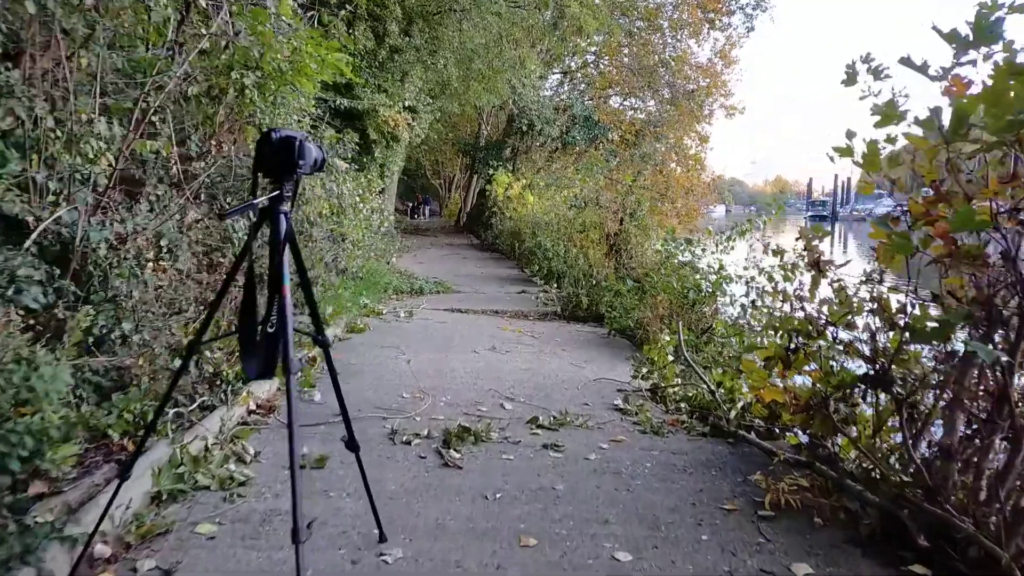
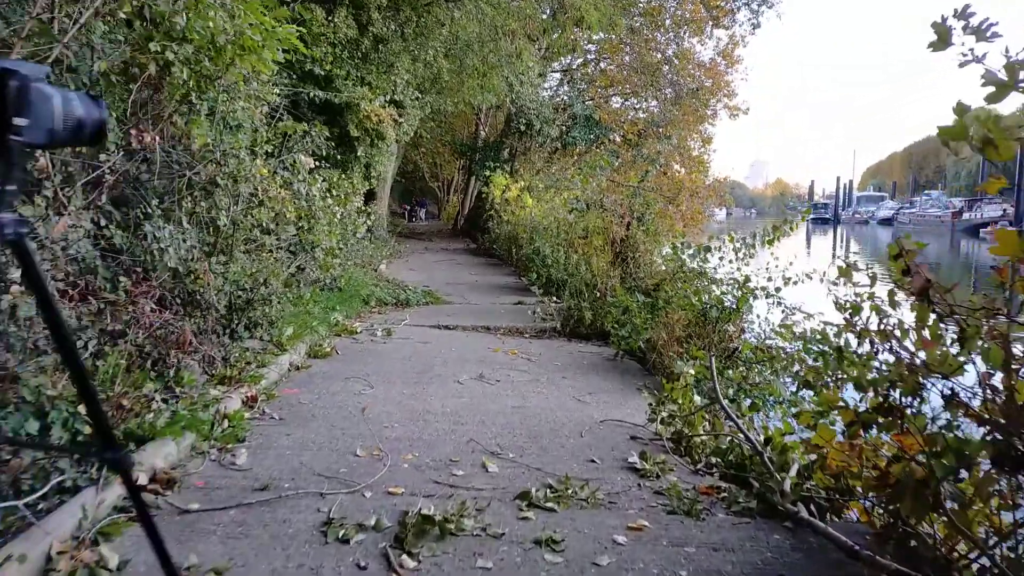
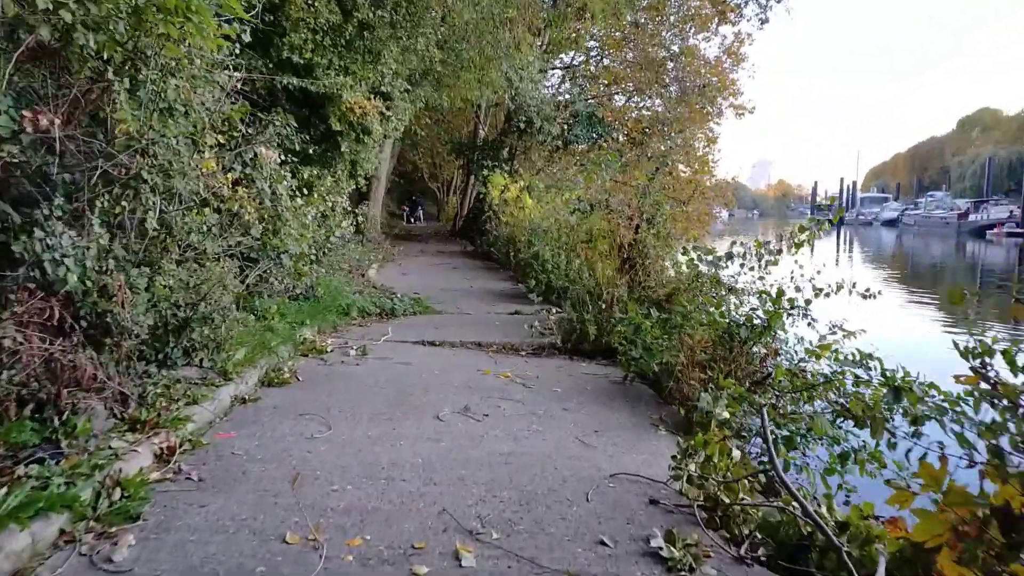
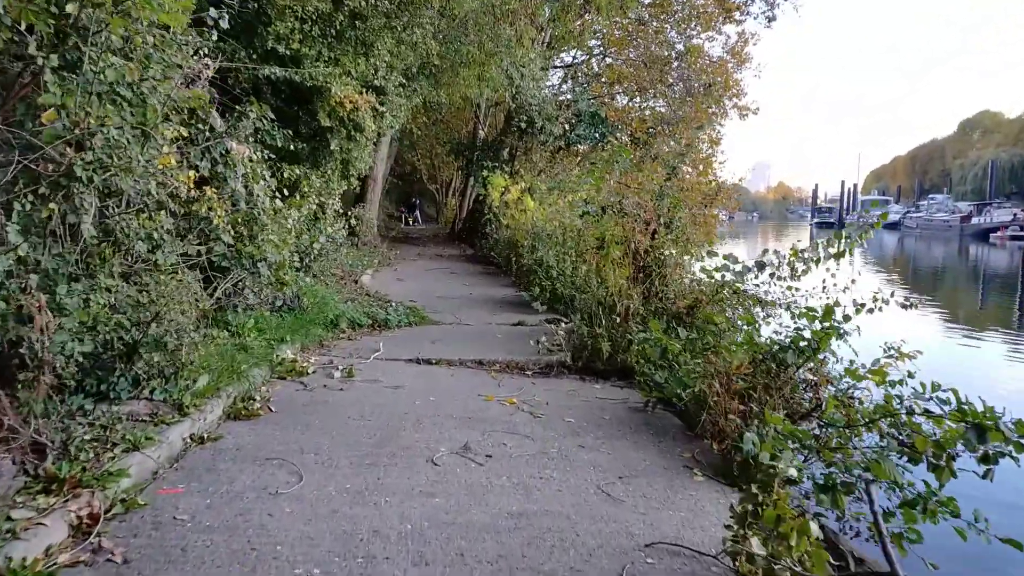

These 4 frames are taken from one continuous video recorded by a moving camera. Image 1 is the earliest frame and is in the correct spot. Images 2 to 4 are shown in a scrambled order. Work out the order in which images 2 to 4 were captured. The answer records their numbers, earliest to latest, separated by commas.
2, 3, 4
